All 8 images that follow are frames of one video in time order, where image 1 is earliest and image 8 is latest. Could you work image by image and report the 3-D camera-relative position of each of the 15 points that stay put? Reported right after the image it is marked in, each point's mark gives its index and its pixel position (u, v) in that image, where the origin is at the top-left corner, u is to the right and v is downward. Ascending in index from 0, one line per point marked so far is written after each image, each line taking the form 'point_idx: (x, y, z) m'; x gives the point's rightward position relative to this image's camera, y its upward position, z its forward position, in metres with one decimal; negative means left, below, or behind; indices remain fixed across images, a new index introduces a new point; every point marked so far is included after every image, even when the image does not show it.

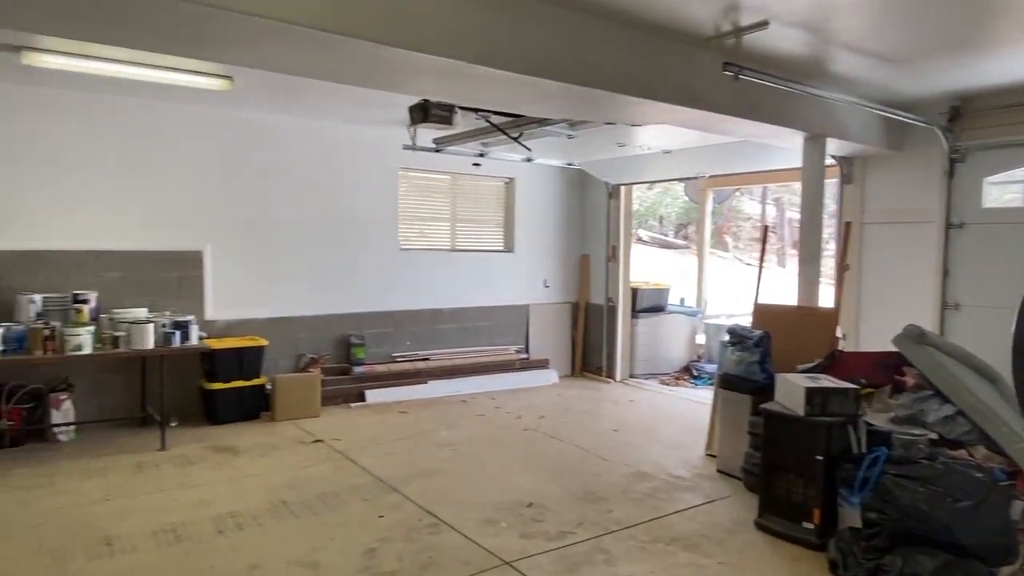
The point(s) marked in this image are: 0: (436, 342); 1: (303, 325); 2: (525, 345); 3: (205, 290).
0: (-0.7, -0.5, +6.3) m
1: (-1.7, -0.3, +5.6) m
2: (+0.1, -0.6, +6.9) m
3: (-2.3, 0.0, +5.1) m
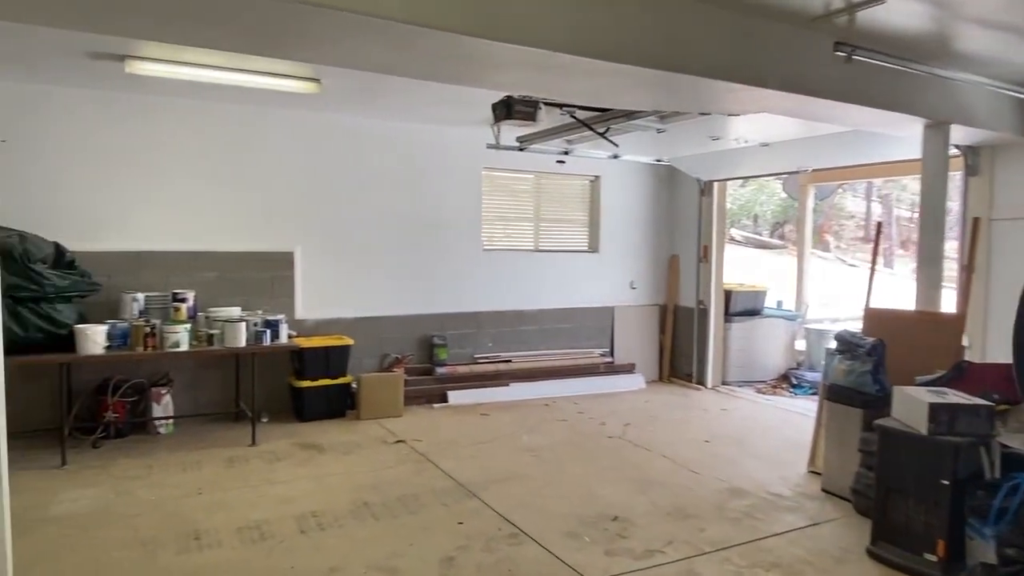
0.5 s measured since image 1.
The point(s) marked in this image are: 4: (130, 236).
0: (+0.1, -0.5, +6.2) m
1: (-1.0, -0.3, +5.6) m
2: (+1.0, -0.6, +6.7) m
3: (-1.7, 0.0, +5.2) m
4: (-2.7, +0.4, +4.7) m
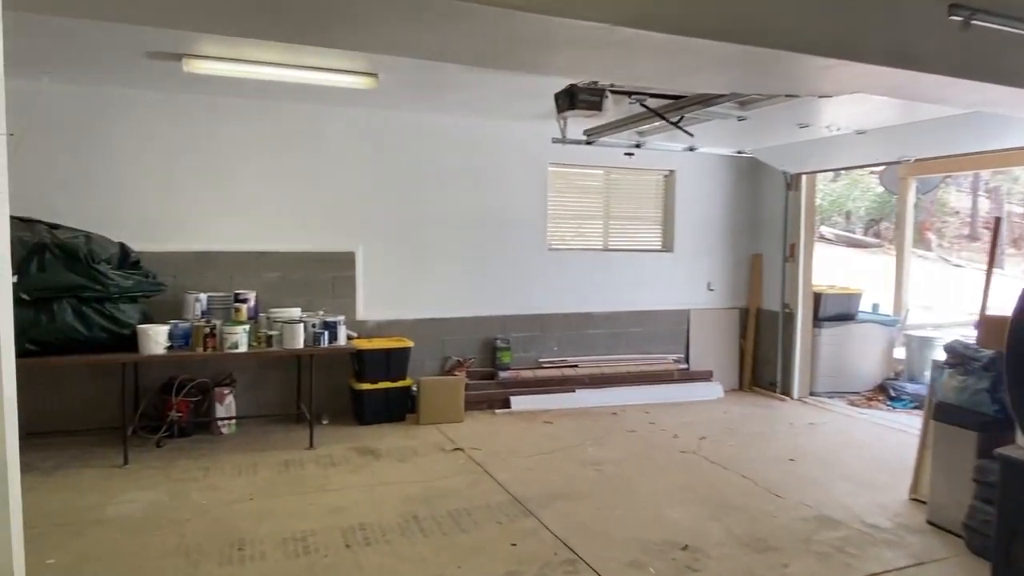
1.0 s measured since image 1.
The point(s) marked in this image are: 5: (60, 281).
0: (+0.7, -0.5, +5.9) m
1: (-0.5, -0.3, +5.4) m
2: (+1.6, -0.6, +6.3) m
3: (-1.2, 0.0, +5.1) m
4: (-2.2, +0.4, +4.7) m
5: (-2.5, 0.0, +3.7) m
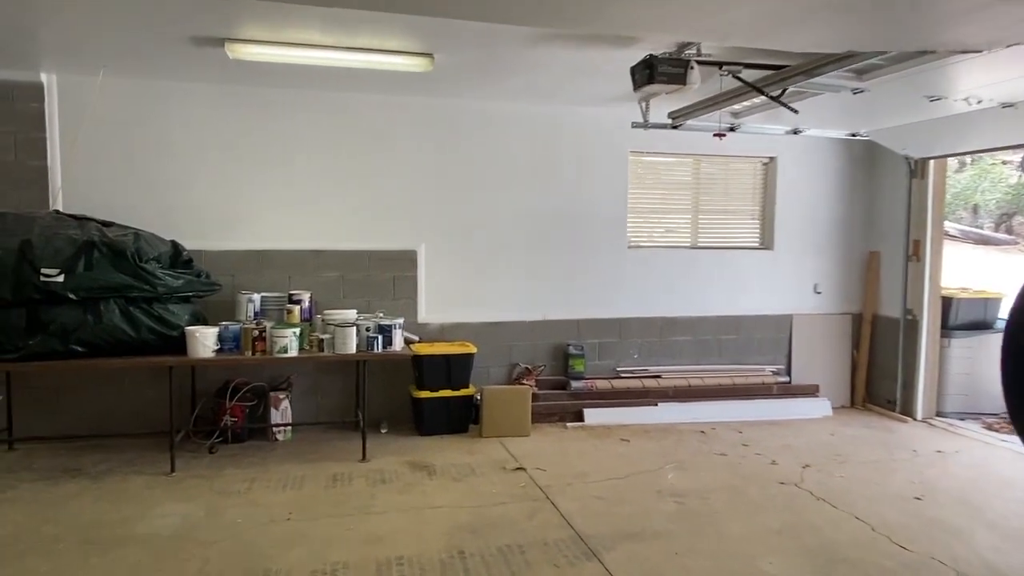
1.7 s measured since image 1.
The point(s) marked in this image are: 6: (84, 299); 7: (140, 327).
0: (+1.3, -0.5, +5.3) m
1: (+0.1, -0.3, +5.0) m
2: (+2.3, -0.6, +5.6) m
3: (-0.7, 0.0, +4.8) m
4: (-1.7, +0.4, +4.5) m
5: (-2.2, 0.0, +3.6) m
6: (-2.3, -0.1, +3.5) m
7: (-2.0, -0.2, +3.7) m
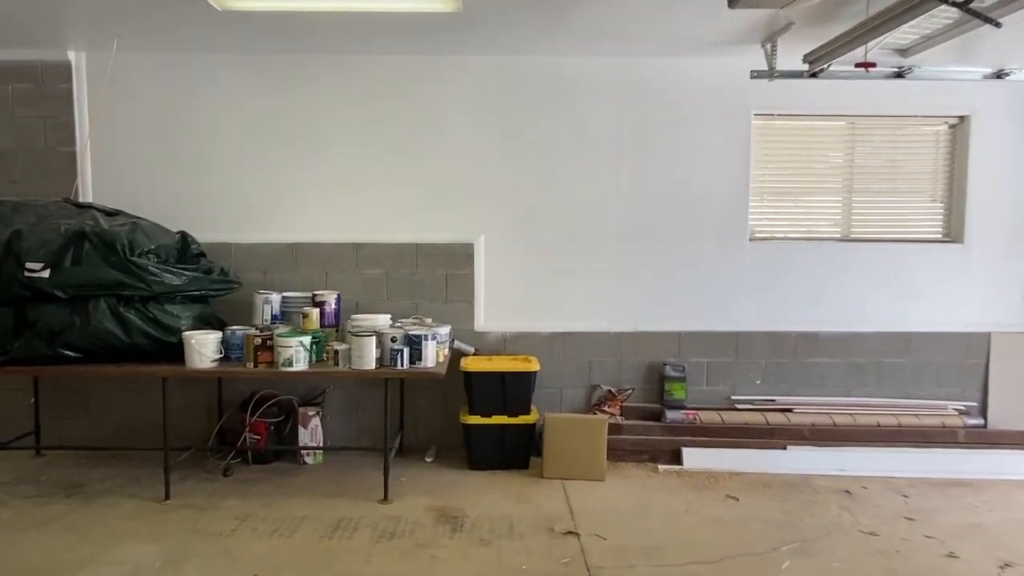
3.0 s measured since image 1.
0: (+1.8, -0.6, +4.1) m
1: (+0.5, -0.3, +4.0) m
2: (+2.8, -0.7, +4.0) m
3: (-0.2, 0.0, +4.0) m
4: (-1.3, +0.4, +3.9) m
5: (-1.9, +0.1, +3.1) m
6: (-2.1, 0.0, +3.1) m
7: (-1.8, -0.2, +3.2) m
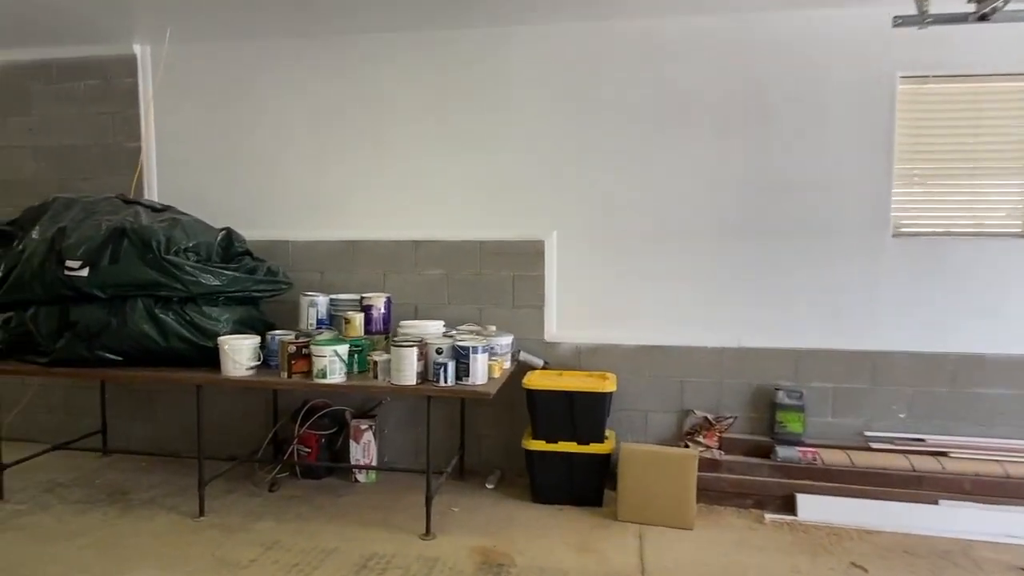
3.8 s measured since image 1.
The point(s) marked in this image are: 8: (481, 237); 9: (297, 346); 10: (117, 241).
0: (+2.2, -0.6, +3.2) m
1: (+0.9, -0.4, +3.4) m
2: (+3.2, -0.7, +2.9) m
3: (+0.2, 0.0, +3.4) m
4: (-0.9, +0.4, +3.6) m
5: (-1.7, +0.1, +2.9) m
6: (-1.8, 0.0, +3.0) m
7: (-1.5, -0.2, +3.0) m
8: (-0.2, +0.3, +3.5) m
9: (-0.9, -0.3, +2.9) m
10: (-1.8, +0.2, +3.0) m
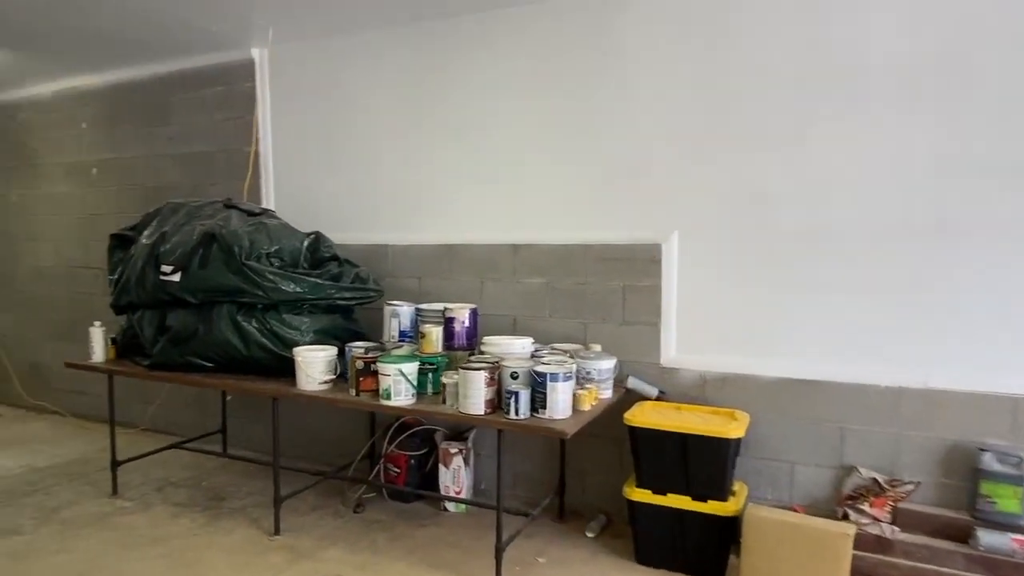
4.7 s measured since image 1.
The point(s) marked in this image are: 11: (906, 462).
0: (+2.5, -0.7, +2.0) m
1: (+1.3, -0.4, +2.6) m
2: (+3.4, -0.9, +1.5) m
3: (+0.7, -0.1, +2.8) m
4: (-0.3, +0.3, +3.3) m
5: (-1.3, 0.0, +2.9) m
6: (-1.4, -0.1, +2.9) m
7: (-1.1, -0.2, +2.9) m
8: (+0.3, +0.2, +3.0) m
9: (-0.6, -0.3, +2.6) m
10: (-1.3, +0.2, +2.9) m
11: (+1.5, -0.7, +2.5) m
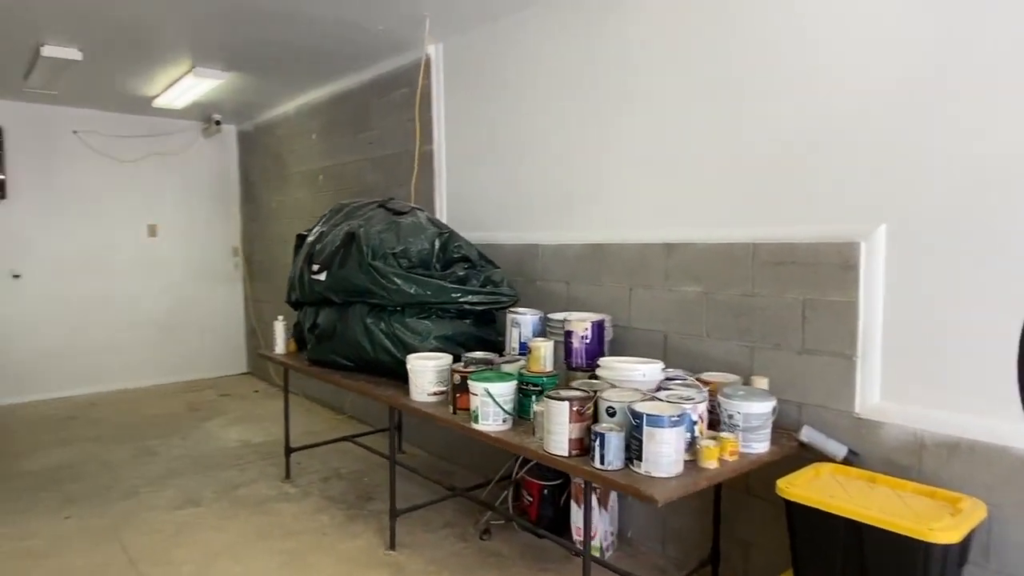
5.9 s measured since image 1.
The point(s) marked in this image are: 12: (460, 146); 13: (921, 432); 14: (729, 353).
0: (+2.4, -0.8, +0.5) m
1: (+1.5, -0.5, +1.5) m
2: (+3.0, -1.0, -0.3) m
3: (+1.1, -0.2, +2.0) m
4: (+0.4, +0.3, +2.8) m
5: (-0.7, 0.0, +2.8) m
6: (-0.7, -0.1, +2.9) m
7: (-0.6, -0.2, +2.8) m
8: (+0.8, +0.2, +2.3) m
9: (-0.2, -0.3, +2.3) m
10: (-0.7, +0.2, +2.9) m
11: (+1.6, -0.7, +1.4) m
12: (-0.3, +0.8, +3.5) m
13: (+1.2, -0.4, +1.9) m
14: (+0.8, -0.2, +2.3) m
